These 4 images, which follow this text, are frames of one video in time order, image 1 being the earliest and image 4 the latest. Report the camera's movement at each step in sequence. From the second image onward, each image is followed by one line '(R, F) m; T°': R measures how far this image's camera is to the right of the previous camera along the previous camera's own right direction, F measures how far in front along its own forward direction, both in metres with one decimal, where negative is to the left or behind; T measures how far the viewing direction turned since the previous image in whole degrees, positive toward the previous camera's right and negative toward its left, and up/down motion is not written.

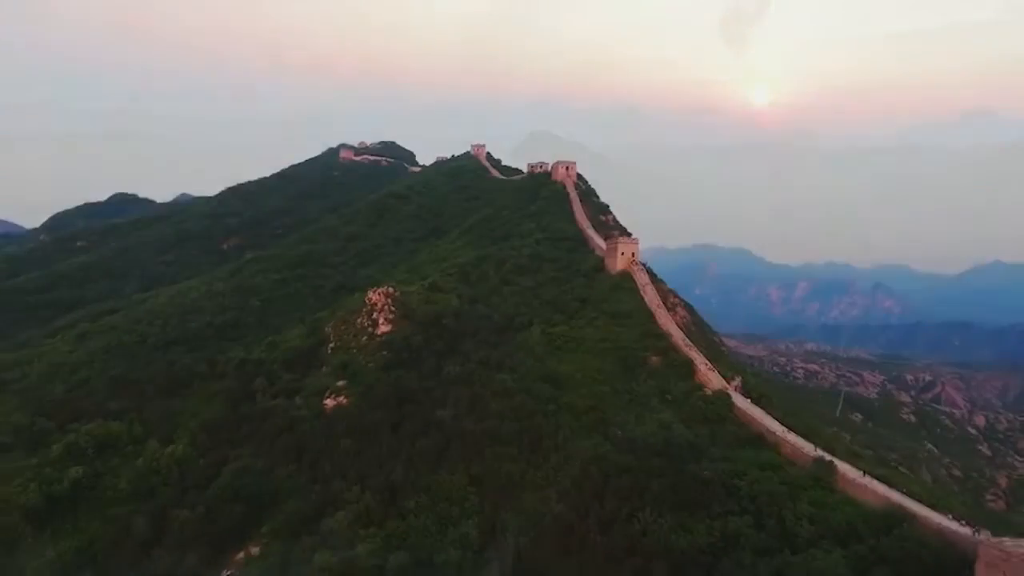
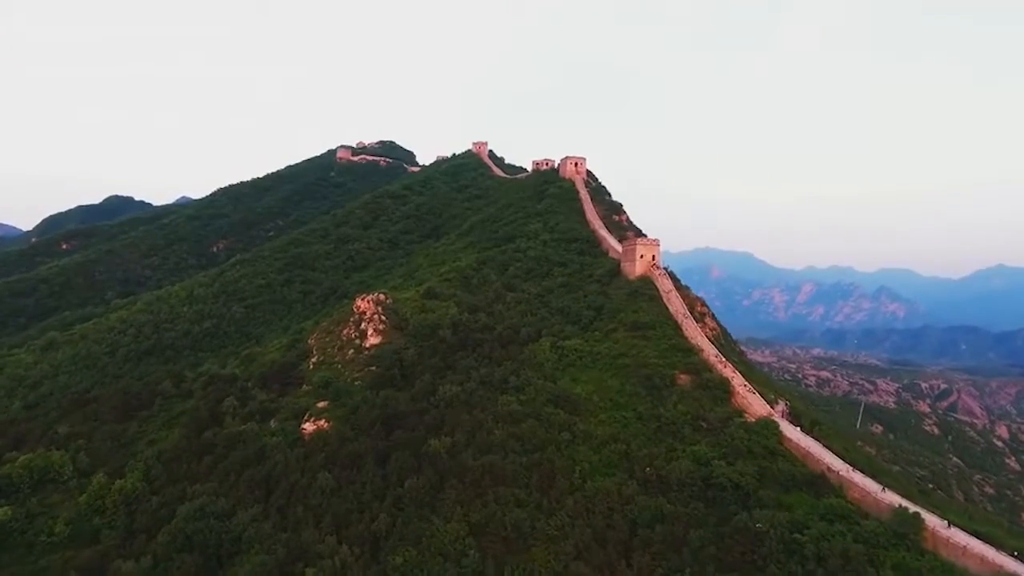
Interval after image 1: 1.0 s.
(-0.1, +5.1) m; 0°
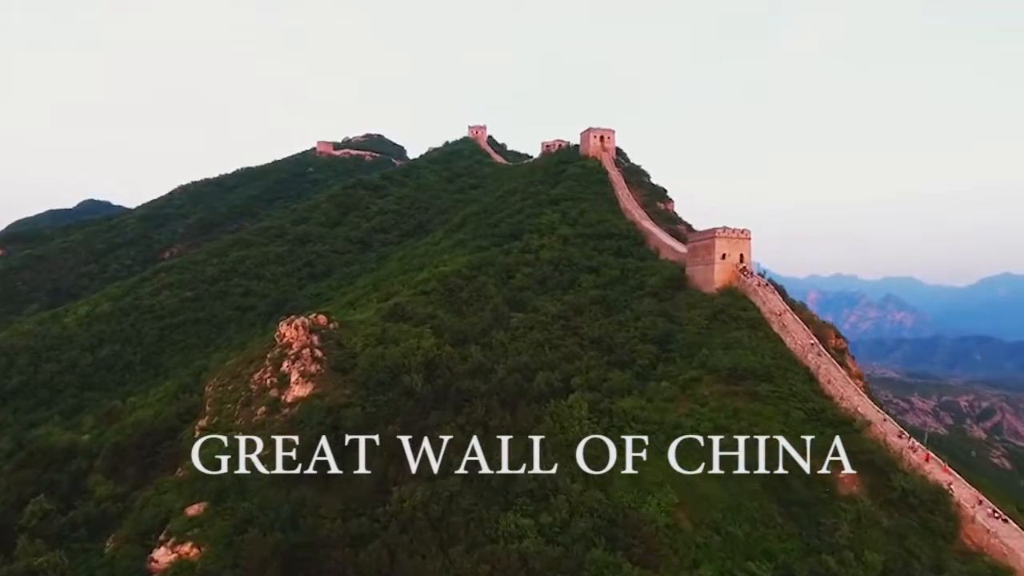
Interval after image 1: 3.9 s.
(-0.2, +15.0) m; 0°
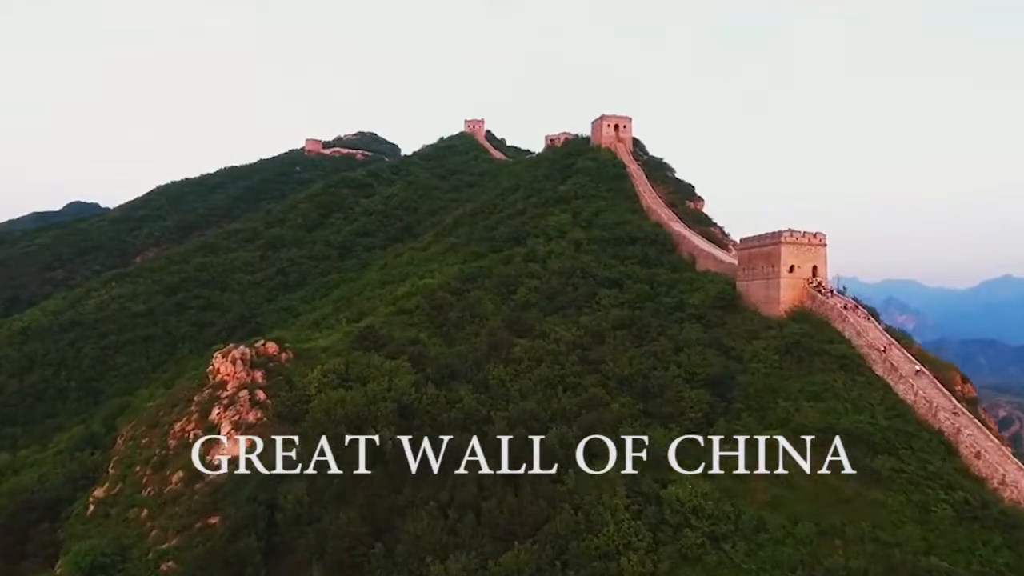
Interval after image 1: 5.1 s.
(0.0, +6.3) m; 0°
